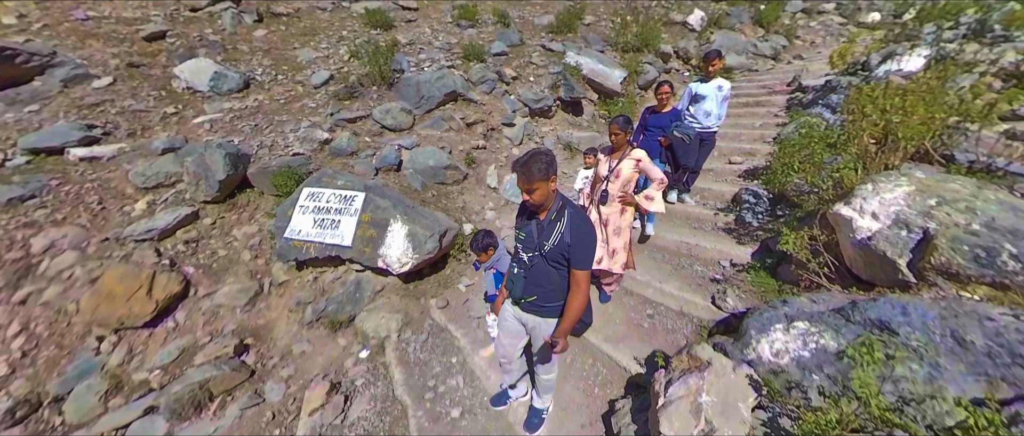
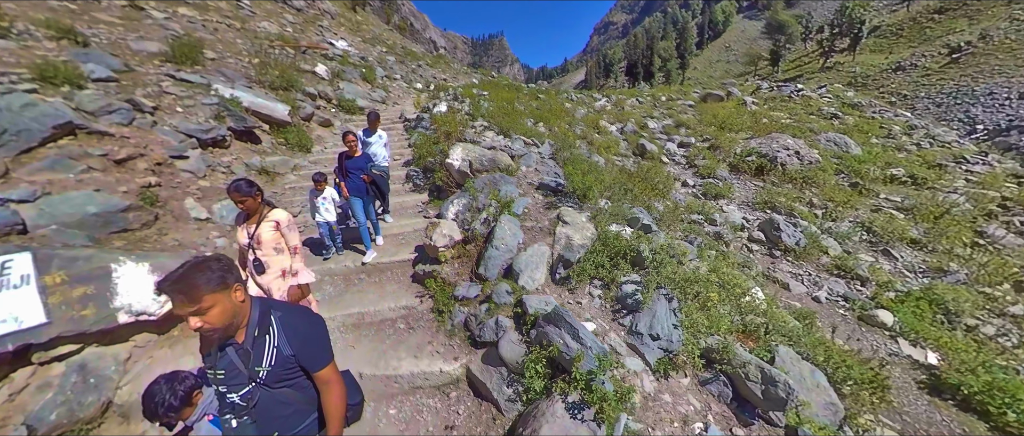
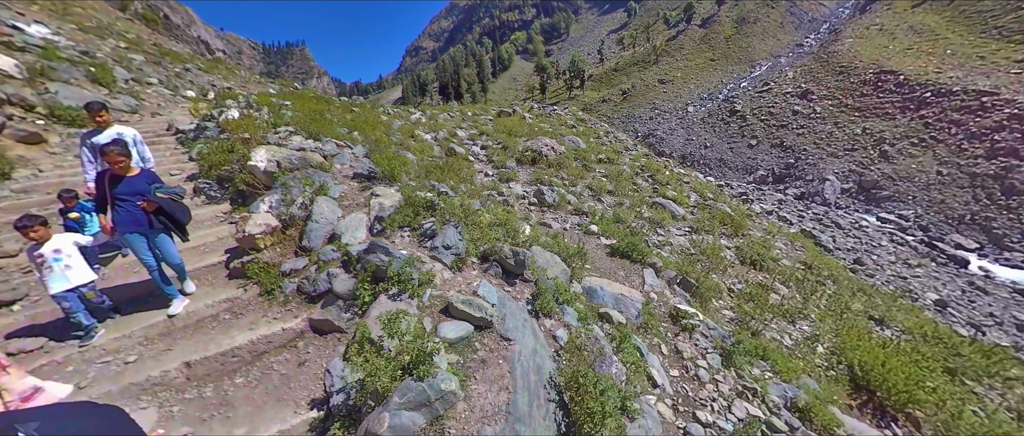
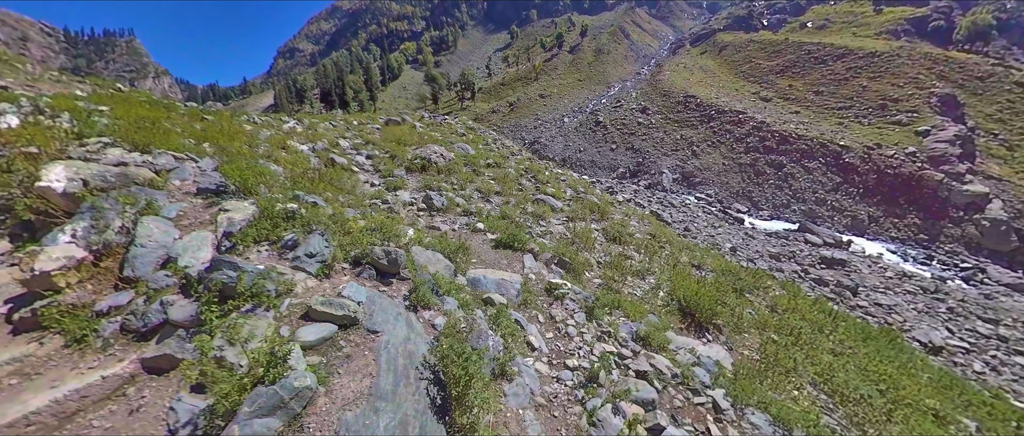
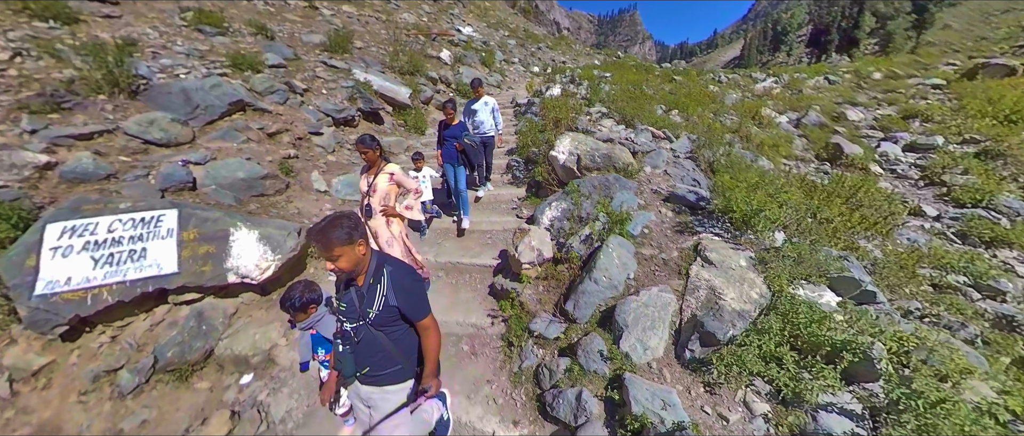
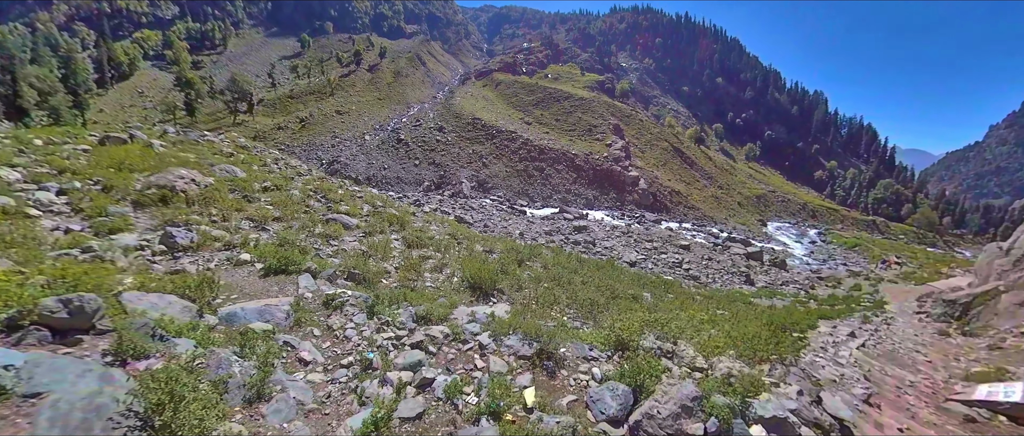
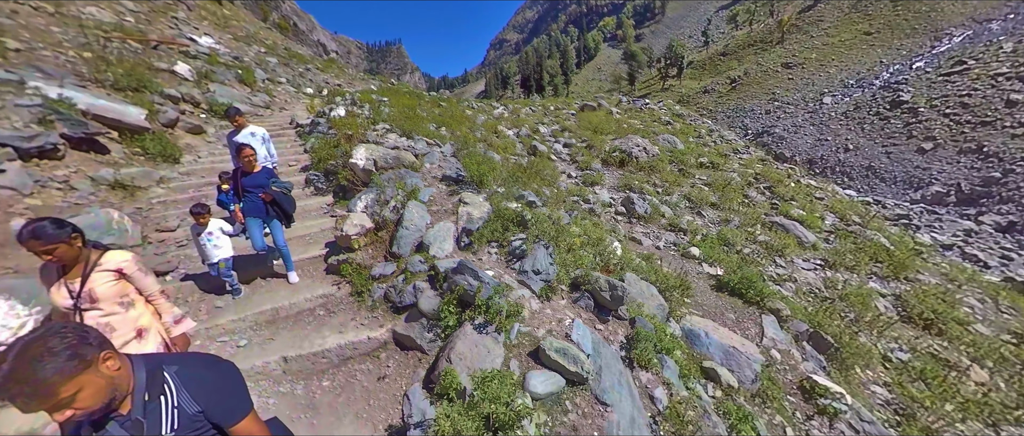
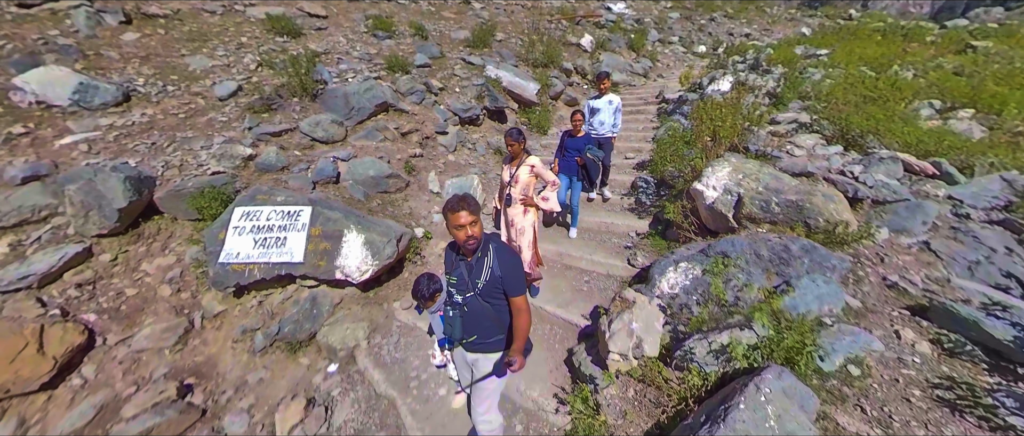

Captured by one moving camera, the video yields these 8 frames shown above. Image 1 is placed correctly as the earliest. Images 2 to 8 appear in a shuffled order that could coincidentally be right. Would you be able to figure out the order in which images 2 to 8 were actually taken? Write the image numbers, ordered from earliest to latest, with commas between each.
8, 5, 2, 7, 3, 4, 6
